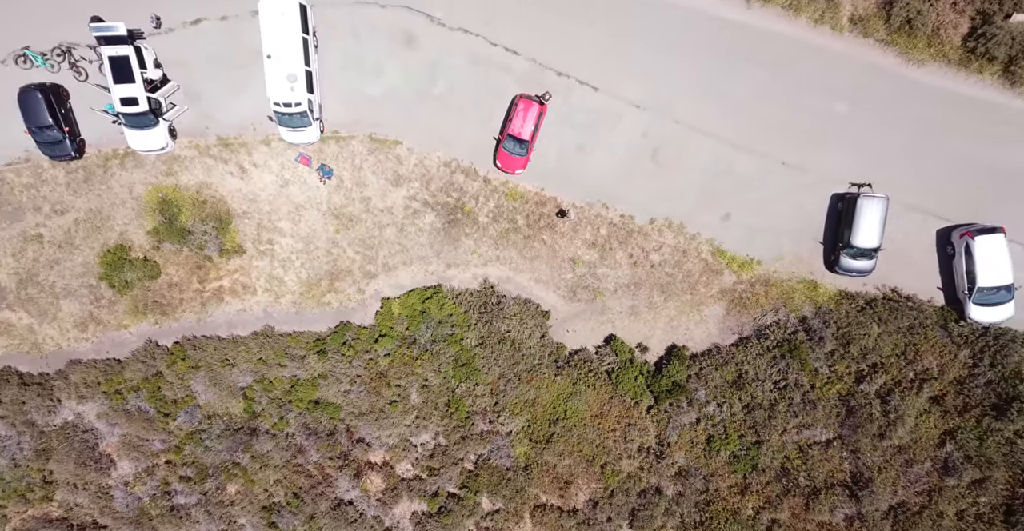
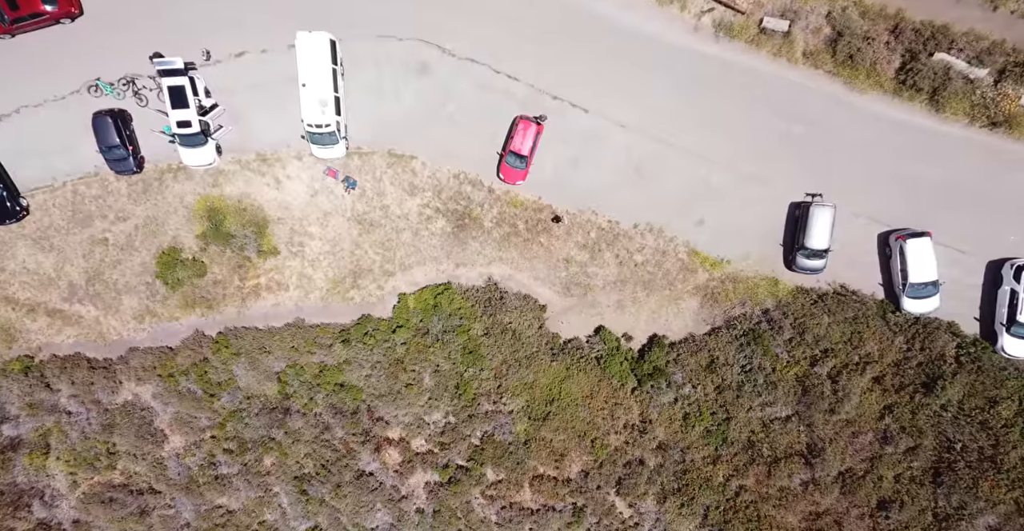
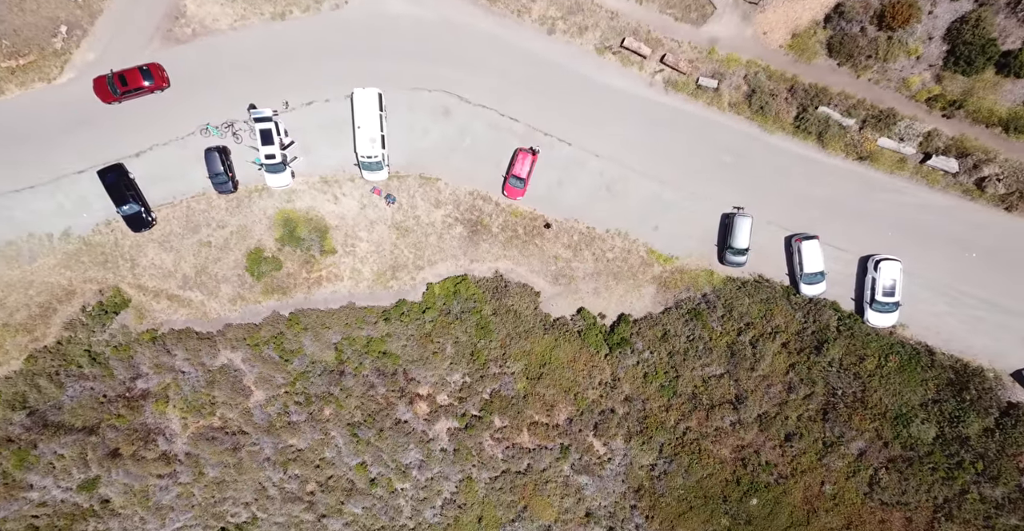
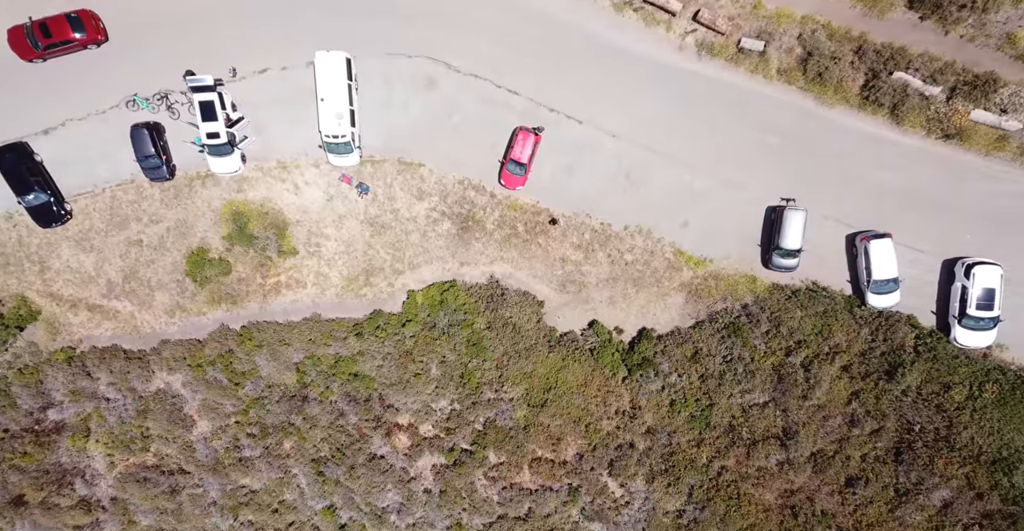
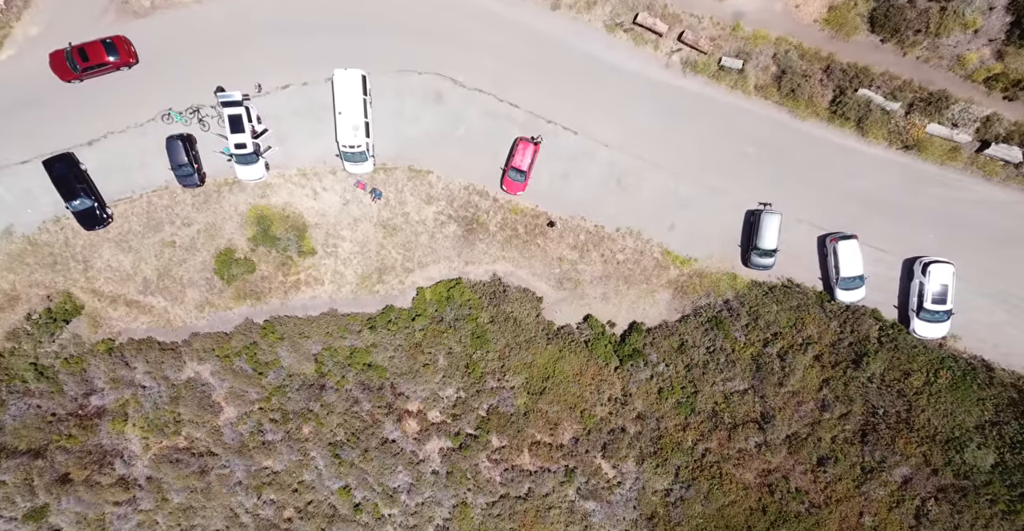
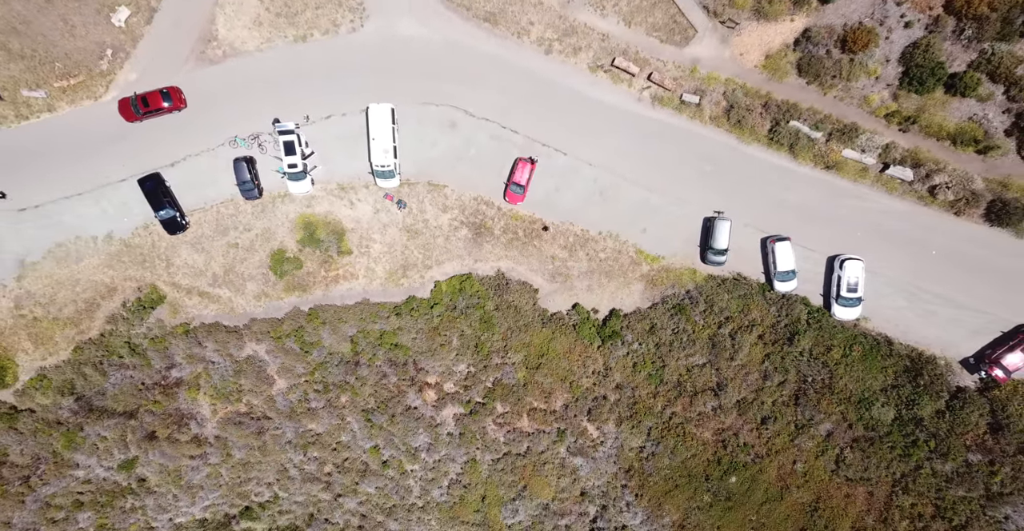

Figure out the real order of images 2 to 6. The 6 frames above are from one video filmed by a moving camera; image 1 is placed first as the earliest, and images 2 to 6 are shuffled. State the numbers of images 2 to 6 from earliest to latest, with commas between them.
2, 4, 5, 3, 6
